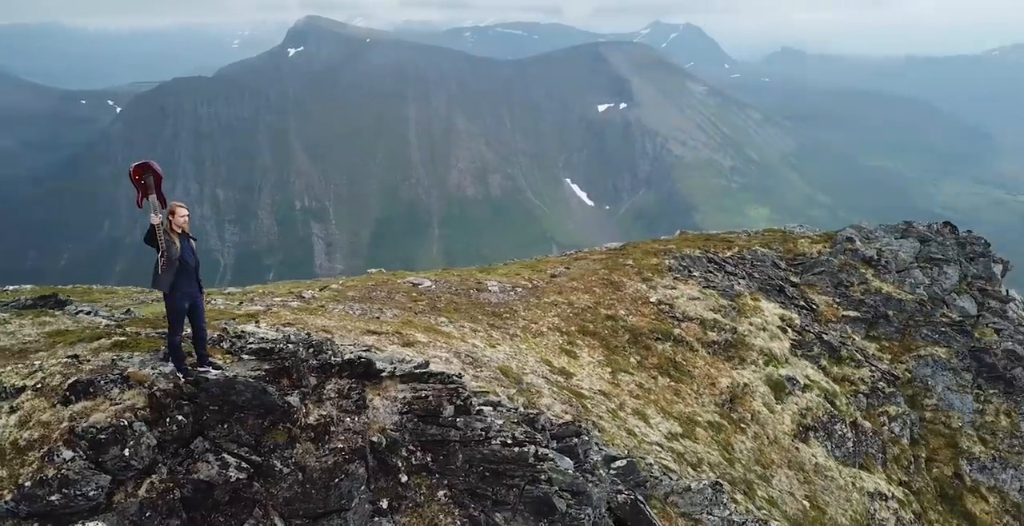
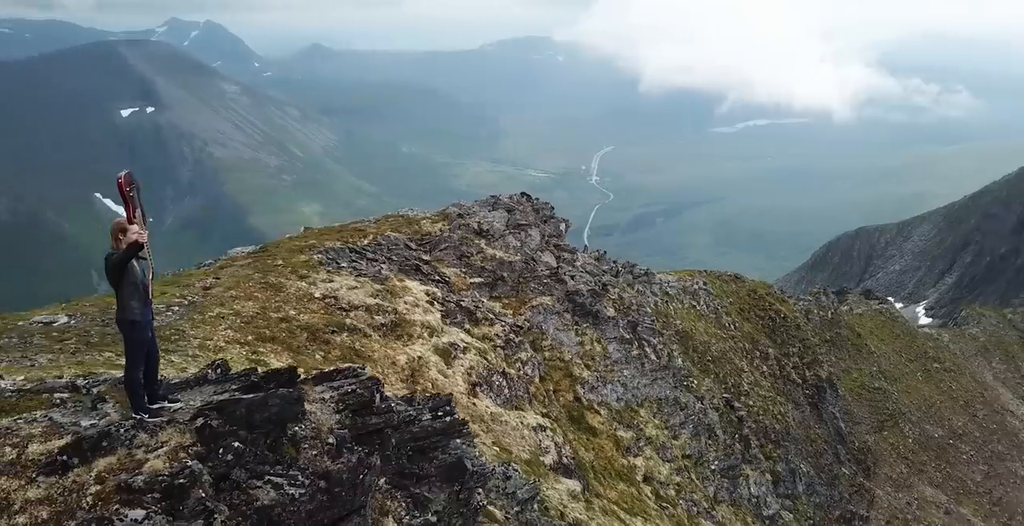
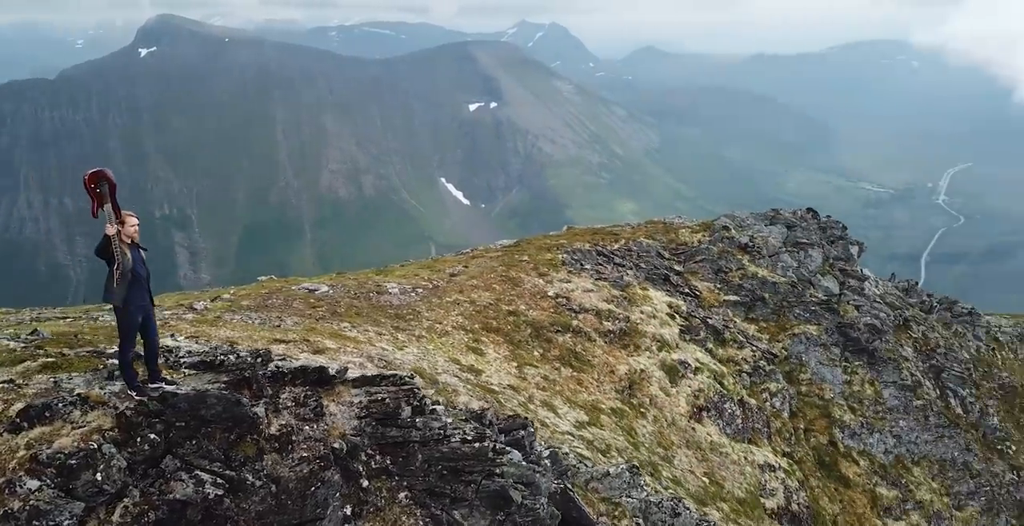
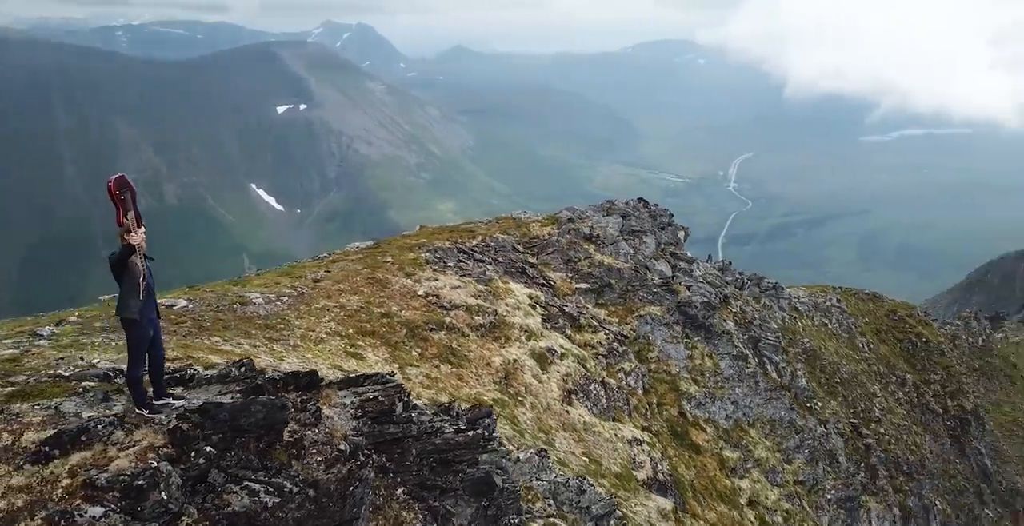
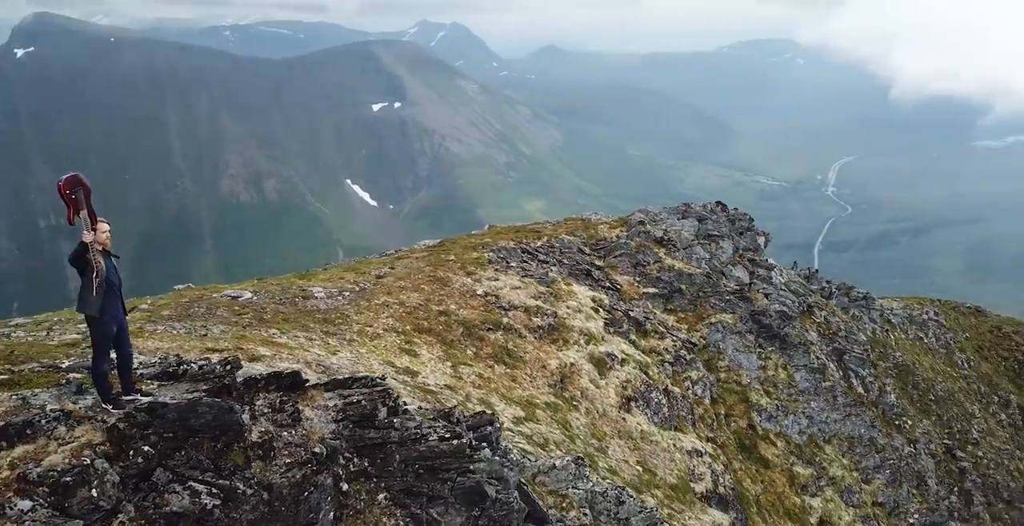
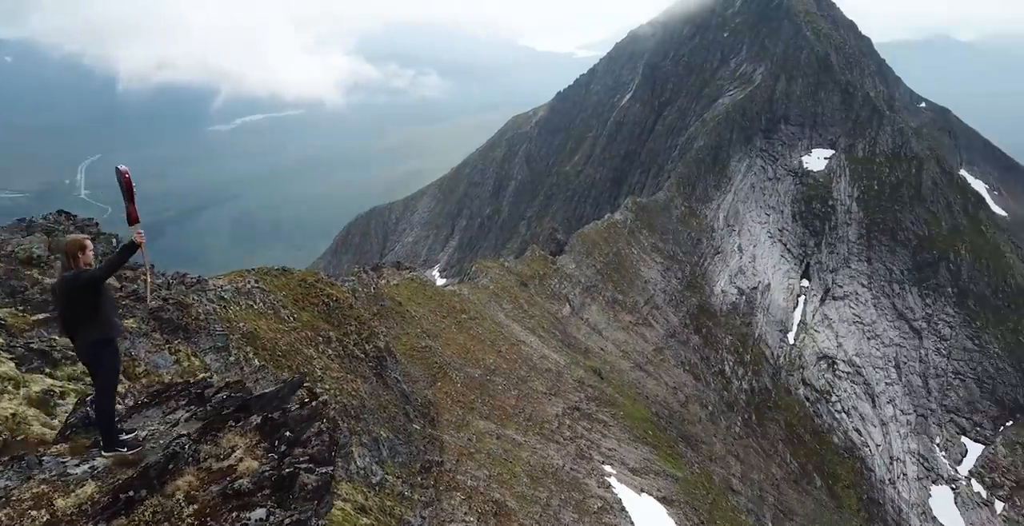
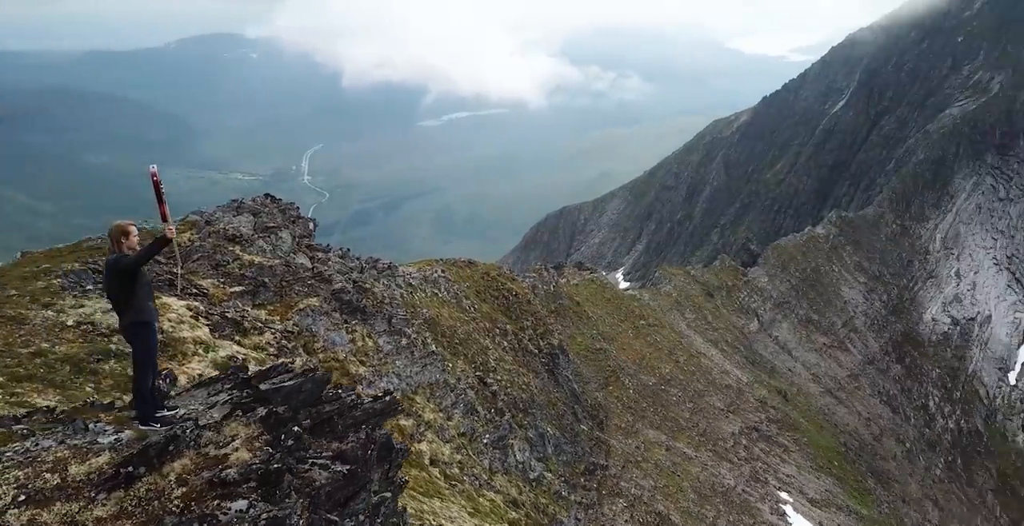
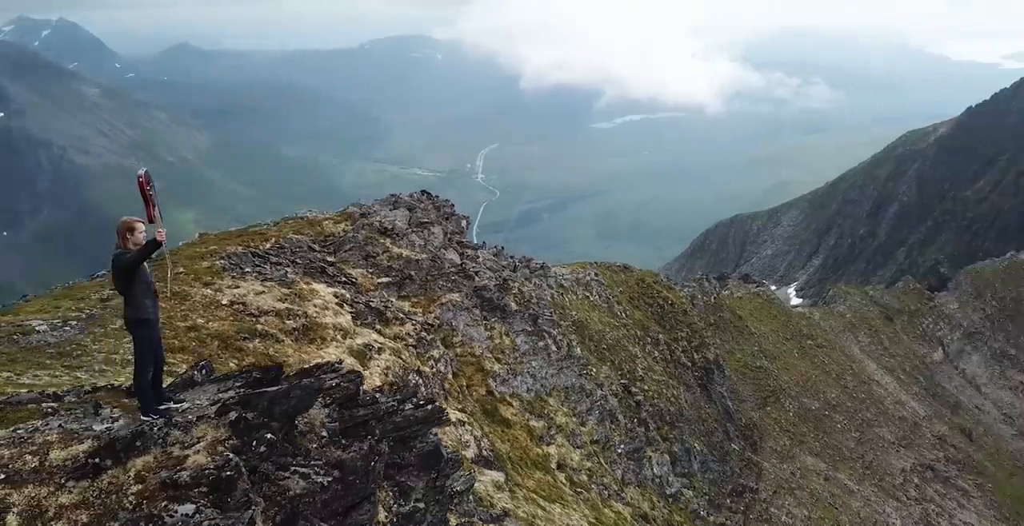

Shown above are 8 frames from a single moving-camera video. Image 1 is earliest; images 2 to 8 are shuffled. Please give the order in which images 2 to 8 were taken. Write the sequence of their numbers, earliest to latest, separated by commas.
3, 5, 4, 2, 8, 7, 6
